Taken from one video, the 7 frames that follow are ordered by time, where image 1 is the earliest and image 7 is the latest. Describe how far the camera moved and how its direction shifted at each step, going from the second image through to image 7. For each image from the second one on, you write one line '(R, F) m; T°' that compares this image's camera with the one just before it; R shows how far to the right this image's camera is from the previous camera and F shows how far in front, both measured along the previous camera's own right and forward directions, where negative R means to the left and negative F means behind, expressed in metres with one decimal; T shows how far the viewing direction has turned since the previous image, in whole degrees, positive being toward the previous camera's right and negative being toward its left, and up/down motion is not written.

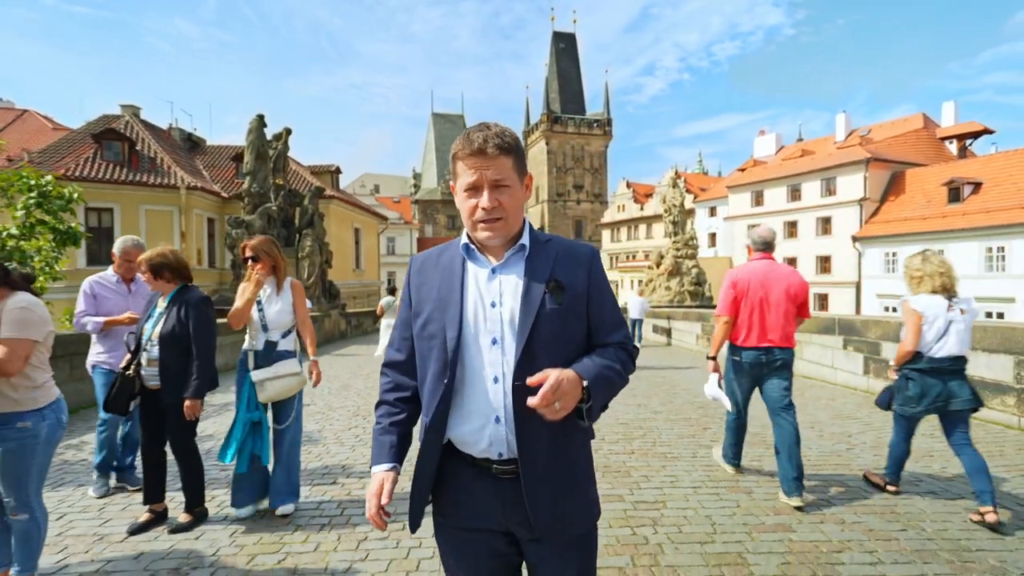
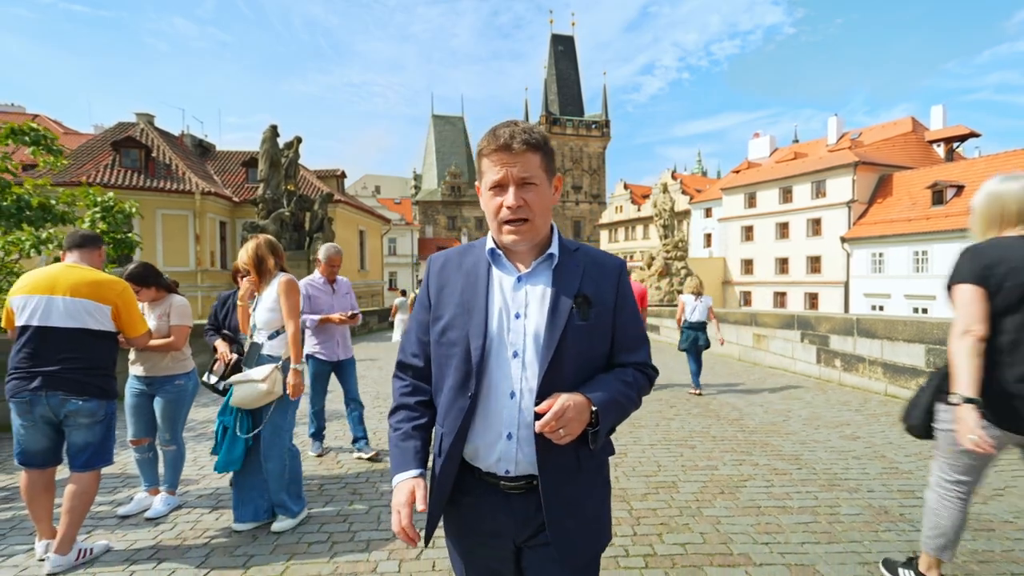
(0.0, -1.1) m; 0°
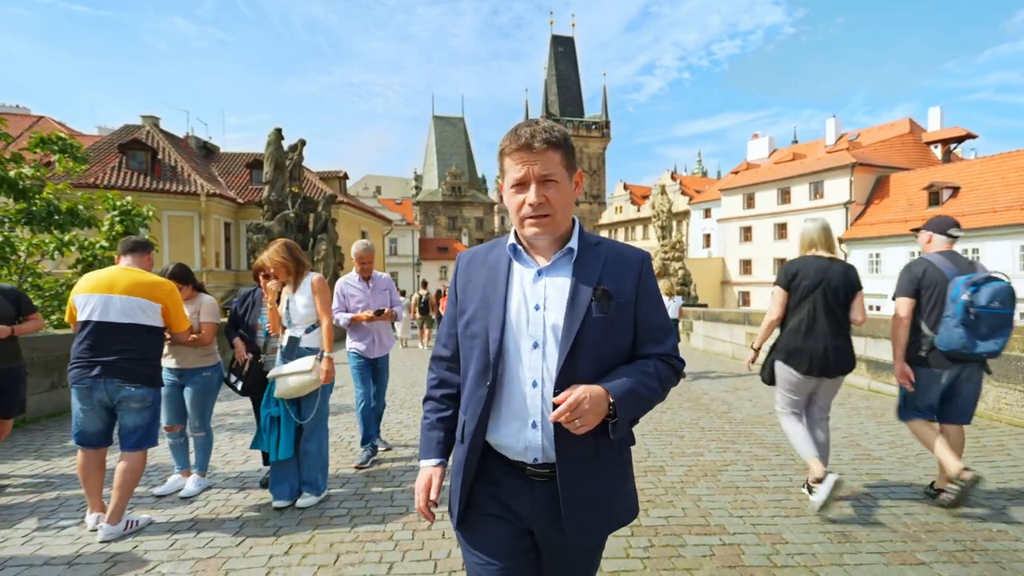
(0.0, -0.4) m; 0°
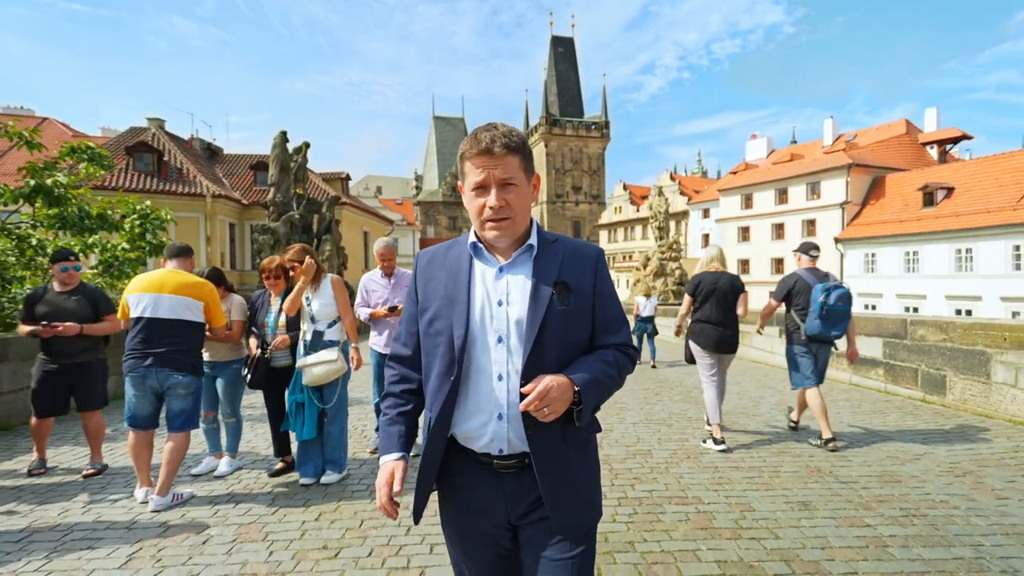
(0.0, -0.4) m; 0°
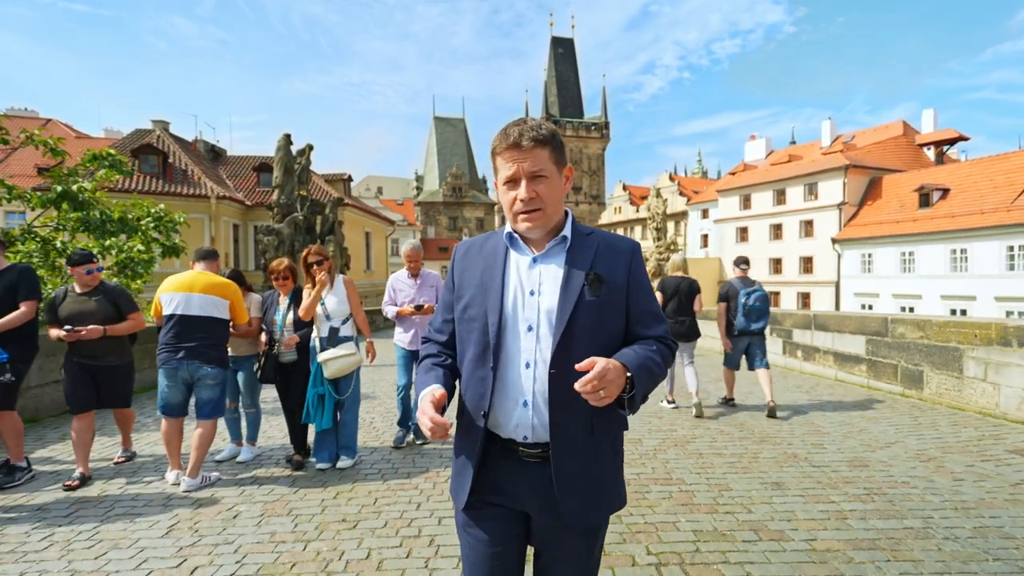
(0.0, -0.4) m; 0°
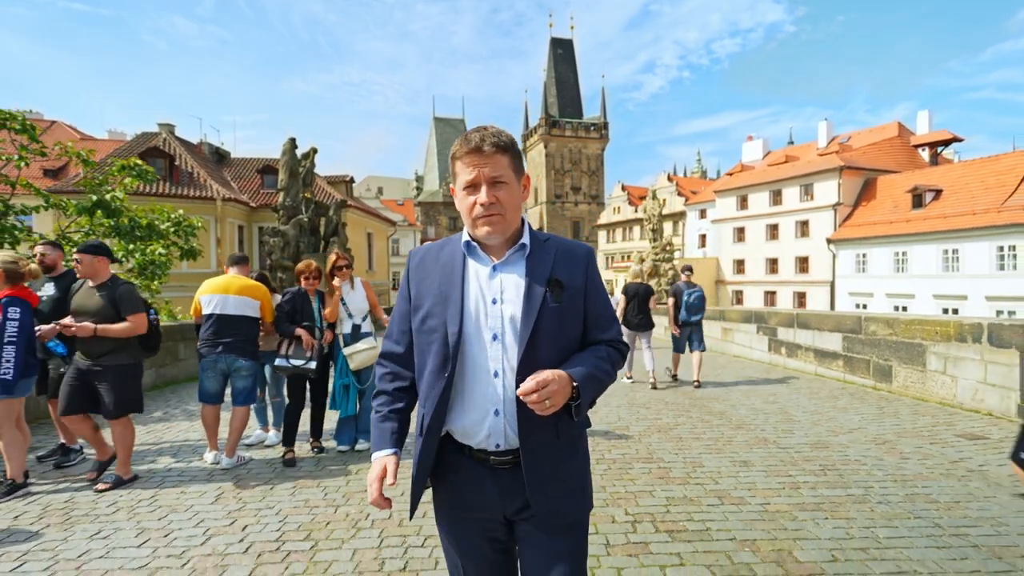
(0.0, -0.5) m; 0°
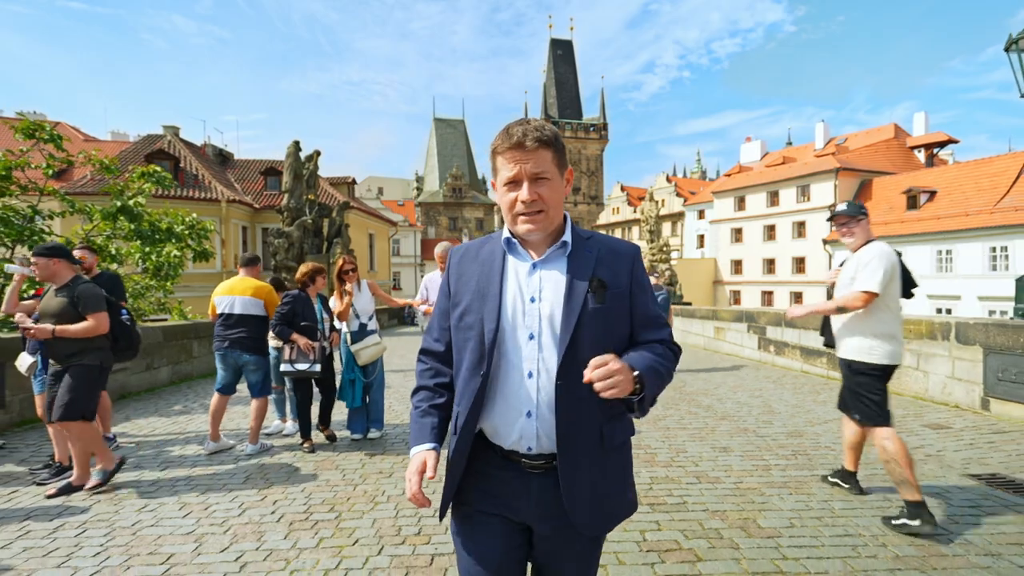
(0.0, -0.4) m; 0°
